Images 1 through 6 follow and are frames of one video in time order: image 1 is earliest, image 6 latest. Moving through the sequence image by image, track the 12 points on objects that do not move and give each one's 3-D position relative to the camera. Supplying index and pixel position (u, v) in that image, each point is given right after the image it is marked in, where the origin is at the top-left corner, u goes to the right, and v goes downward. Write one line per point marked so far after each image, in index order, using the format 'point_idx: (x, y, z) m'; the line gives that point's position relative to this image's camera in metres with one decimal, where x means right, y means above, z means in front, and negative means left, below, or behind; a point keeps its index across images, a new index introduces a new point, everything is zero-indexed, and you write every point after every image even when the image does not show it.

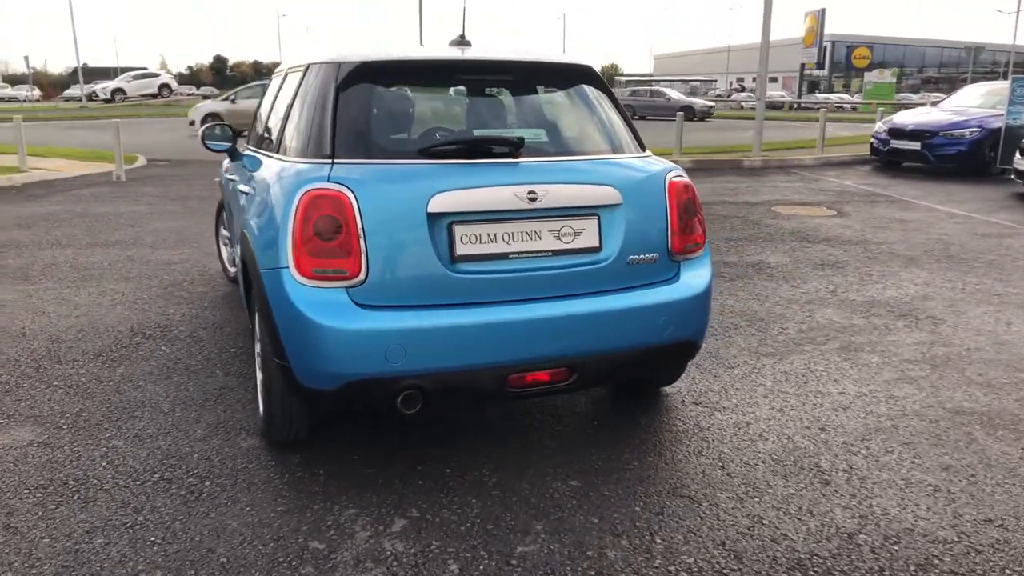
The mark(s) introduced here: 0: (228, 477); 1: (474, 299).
0: (-1.1, -0.7, +3.0) m
1: (-0.2, 0.0, +2.9) m
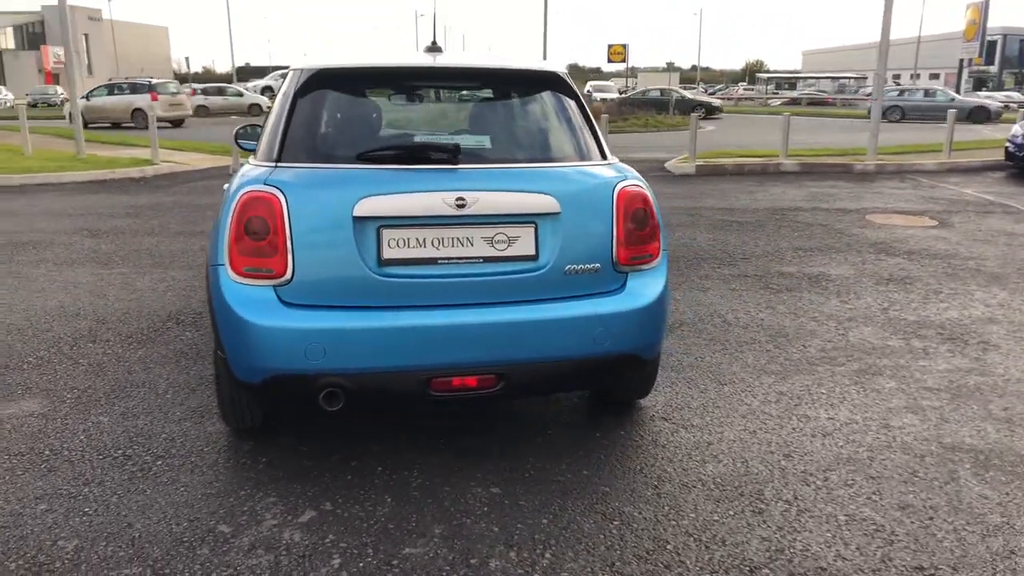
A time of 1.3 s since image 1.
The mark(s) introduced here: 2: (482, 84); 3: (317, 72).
0: (-1.4, -0.7, +3.3) m
1: (-0.4, -0.1, +3.0) m
2: (-0.2, +0.9, +3.5) m
3: (-0.8, +0.9, +3.3) m
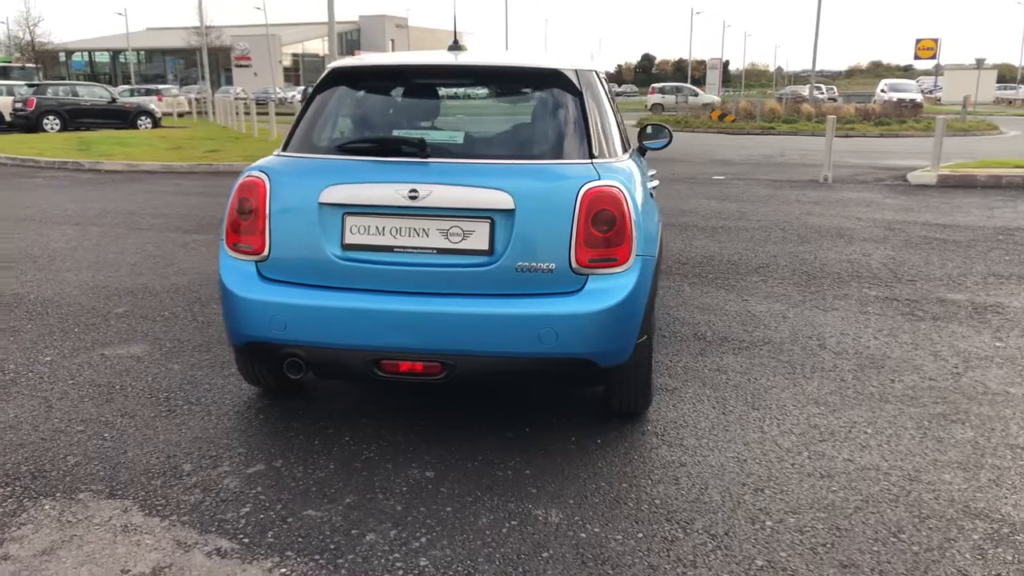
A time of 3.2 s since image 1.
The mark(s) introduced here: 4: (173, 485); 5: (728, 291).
0: (-1.5, -0.6, +3.8) m
1: (-0.6, 0.0, +3.2) m
2: (-0.1, +0.9, +3.5) m
3: (-0.8, +1.0, +3.7) m
4: (-1.3, -0.7, +3.0) m
5: (+1.6, 0.0, +6.0) m
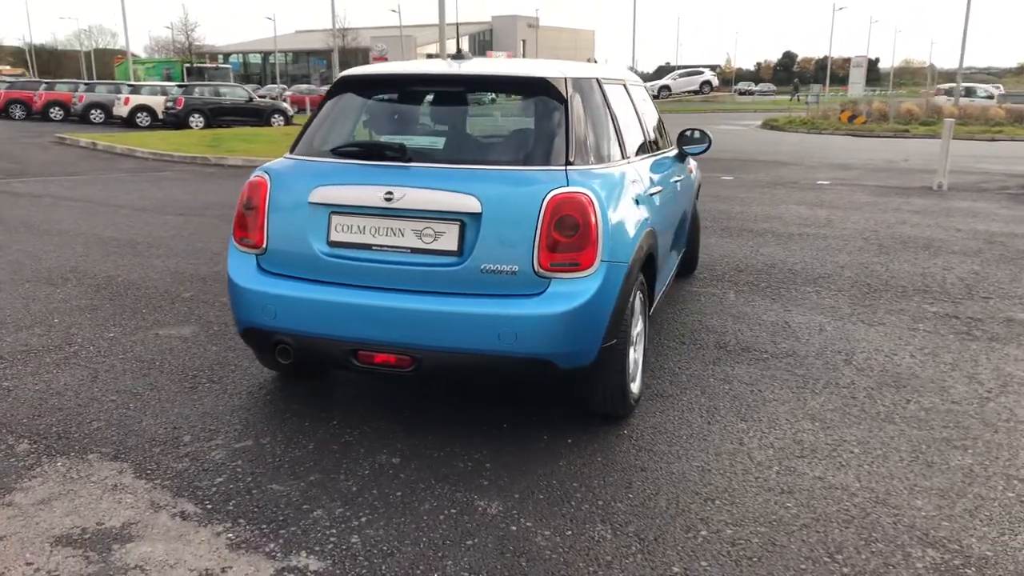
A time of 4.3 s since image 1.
0: (-1.5, -0.5, +4.1) m
1: (-0.7, 0.0, +3.5) m
2: (-0.2, +0.9, +3.7) m
3: (-0.8, +1.0, +3.9) m
4: (-1.5, -0.7, +3.4) m
5: (+1.9, -0.1, +5.8) m
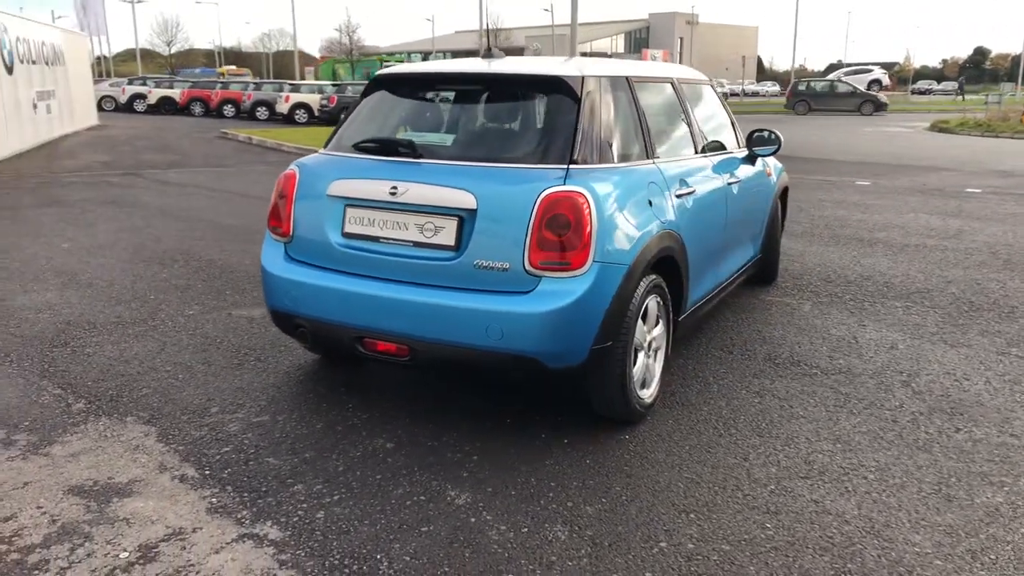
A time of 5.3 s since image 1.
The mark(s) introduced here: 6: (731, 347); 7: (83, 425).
0: (-1.4, -0.4, +4.4) m
1: (-0.7, +0.1, +3.6) m
2: (-0.1, +0.9, +3.7) m
3: (-0.7, +1.1, +4.1) m
4: (-1.5, -0.6, +3.7) m
5: (+2.3, -0.2, +5.5) m
6: (+1.3, -0.4, +4.7) m
7: (-2.0, -0.6, +3.6) m
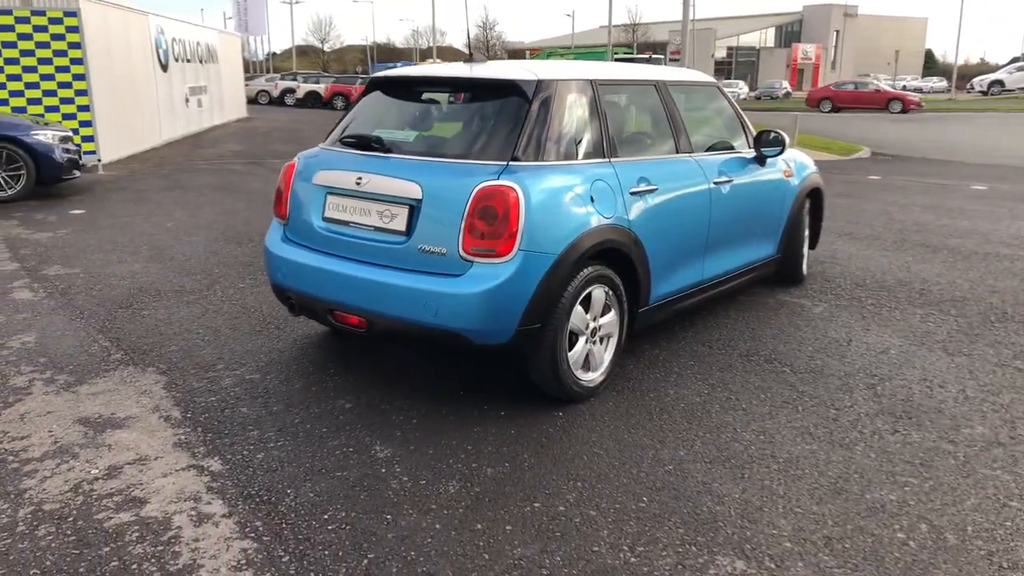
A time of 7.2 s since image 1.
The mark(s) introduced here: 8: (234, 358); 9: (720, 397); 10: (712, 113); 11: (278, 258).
0: (-1.4, -0.3, +5.0) m
1: (-0.9, +0.2, +4.1) m
2: (-0.2, +1.0, +4.1) m
3: (-0.7, +1.2, +4.5) m
4: (-1.7, -0.5, +4.3) m
5: (+2.4, -0.2, +5.4) m
6: (+1.2, -0.3, +4.9) m
7: (-2.2, -0.5, +4.3) m
8: (-1.6, -0.4, +4.5) m
9: (+1.1, -0.6, +4.1) m
10: (+1.3, +1.1, +5.2) m
11: (-1.2, +0.2, +4.3) m
